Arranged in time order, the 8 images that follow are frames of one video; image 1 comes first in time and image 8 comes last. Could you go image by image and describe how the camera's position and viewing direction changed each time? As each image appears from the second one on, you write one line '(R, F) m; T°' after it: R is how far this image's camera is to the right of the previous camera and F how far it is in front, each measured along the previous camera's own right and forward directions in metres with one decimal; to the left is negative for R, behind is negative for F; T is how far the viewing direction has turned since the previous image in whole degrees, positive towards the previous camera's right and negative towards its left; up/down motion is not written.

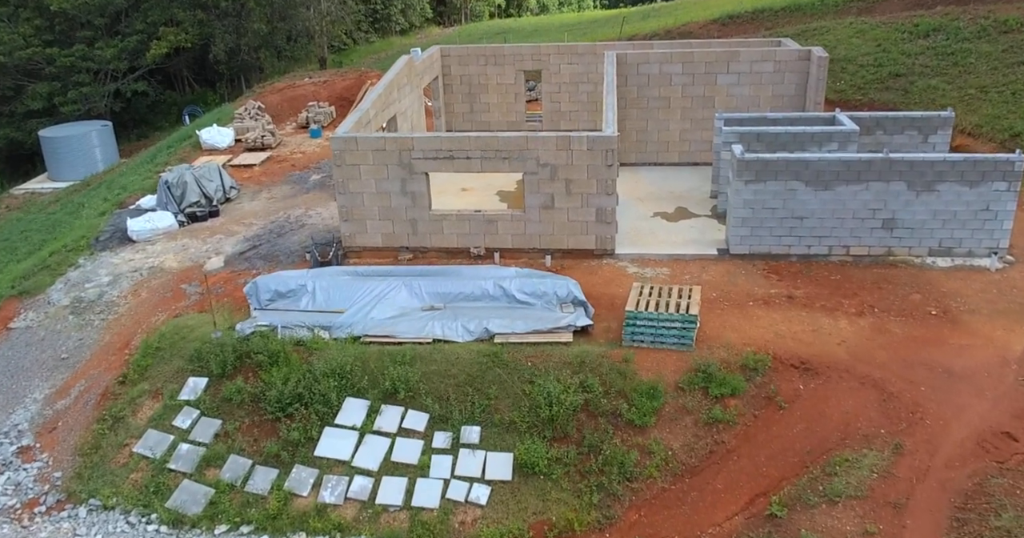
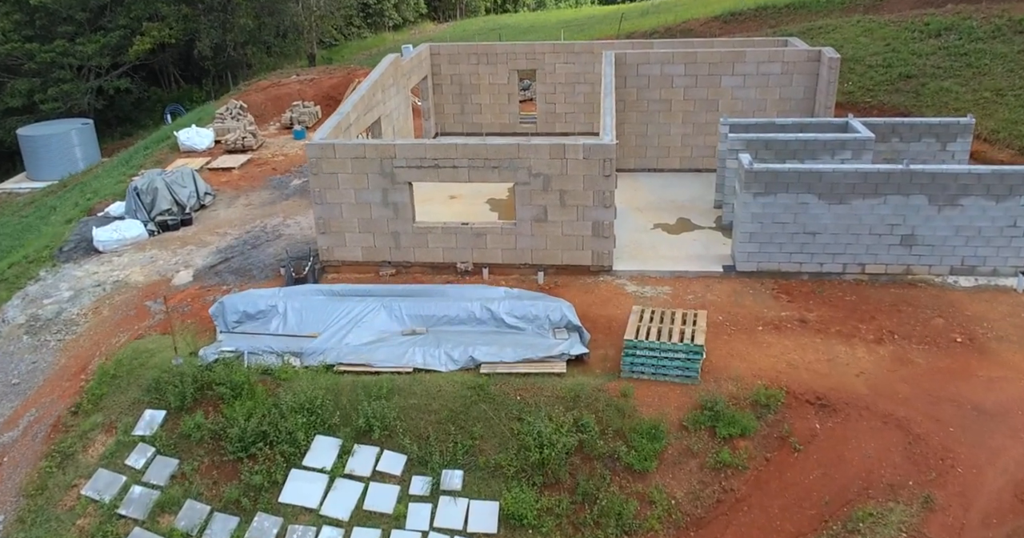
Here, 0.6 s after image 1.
(+0.1, +0.8) m; 0°
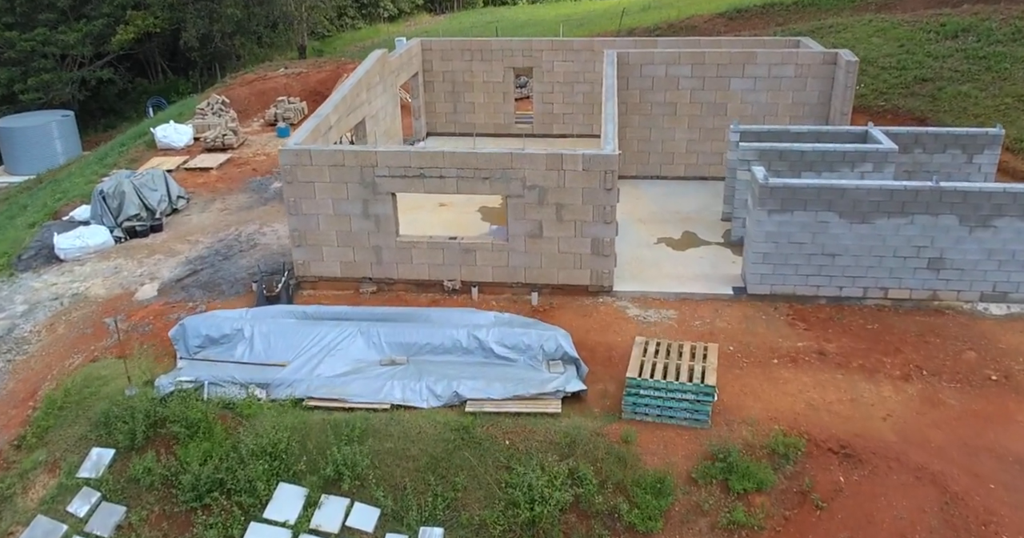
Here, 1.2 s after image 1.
(+0.1, +0.8) m; 0°
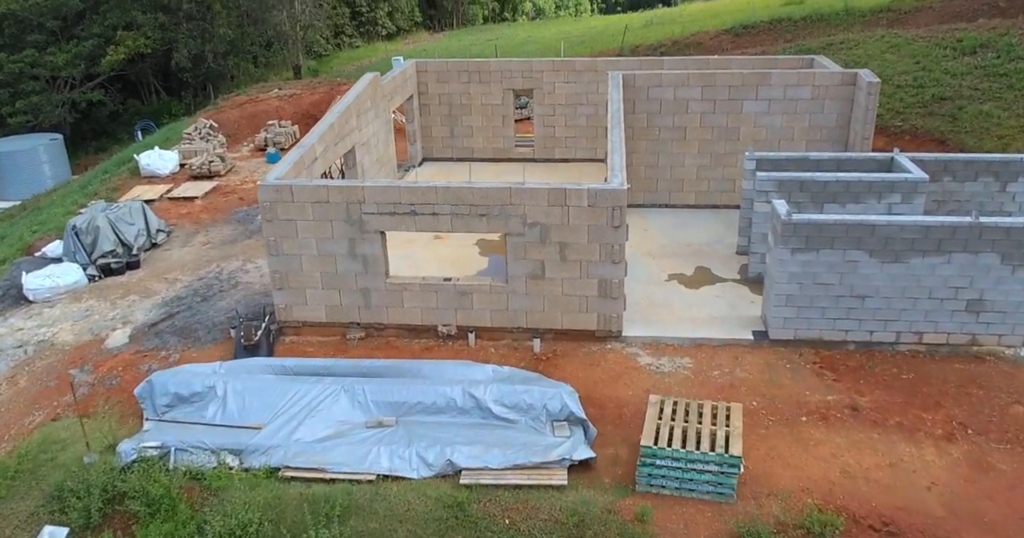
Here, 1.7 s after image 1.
(0.0, +0.7) m; 0°
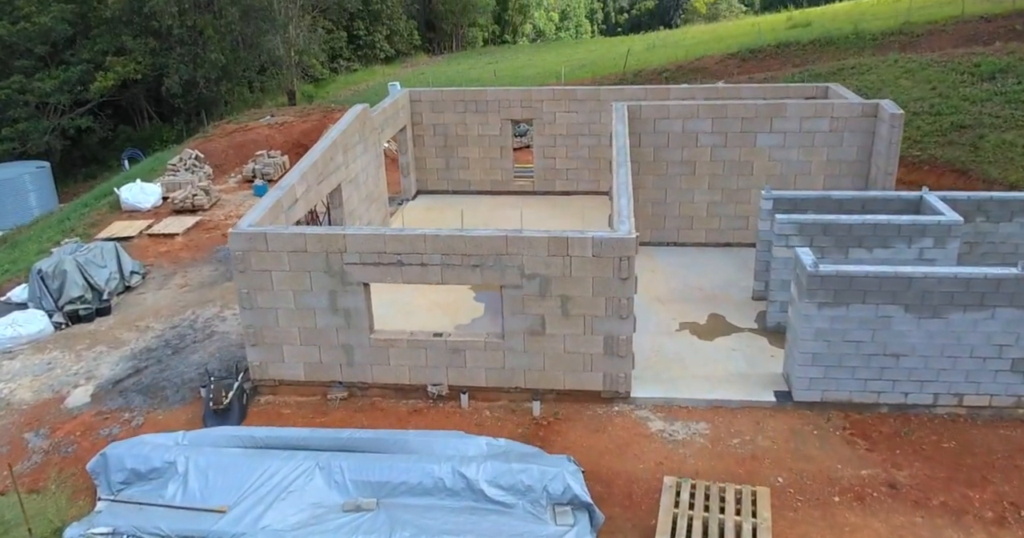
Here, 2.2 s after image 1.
(0.0, +0.8) m; 0°
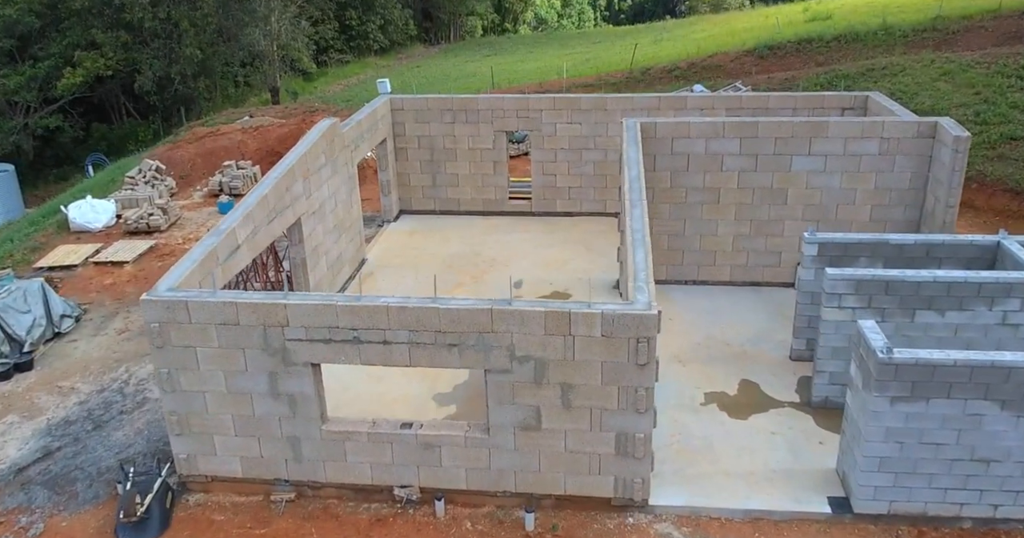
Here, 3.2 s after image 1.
(+0.1, +1.6) m; 0°
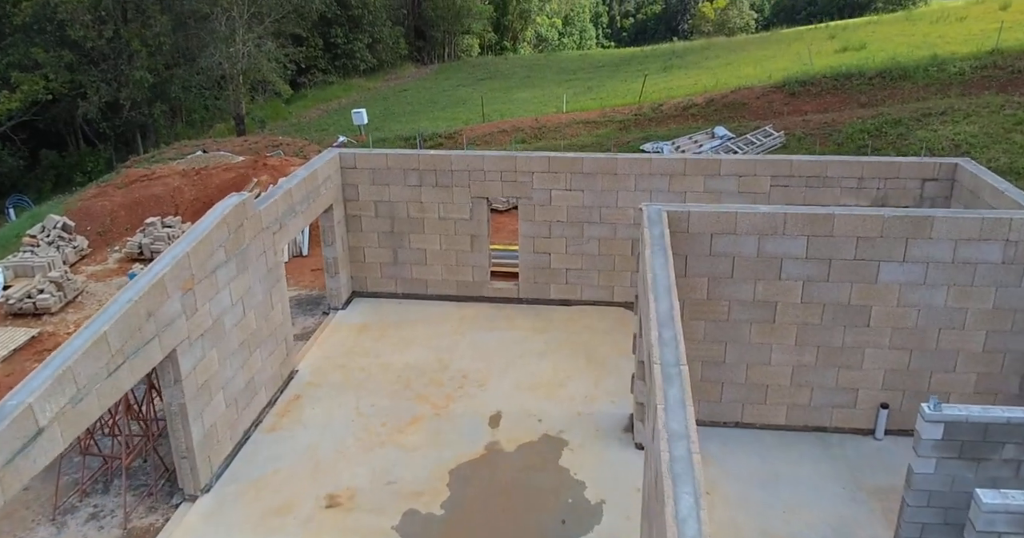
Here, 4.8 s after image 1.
(+0.2, +2.6) m; 0°
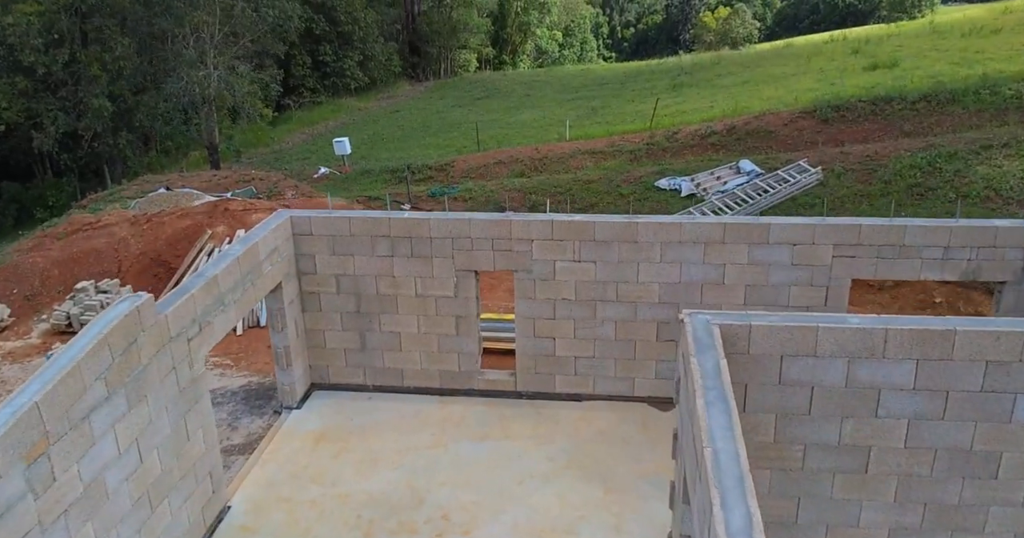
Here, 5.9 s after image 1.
(+0.1, +1.8) m; 0°
